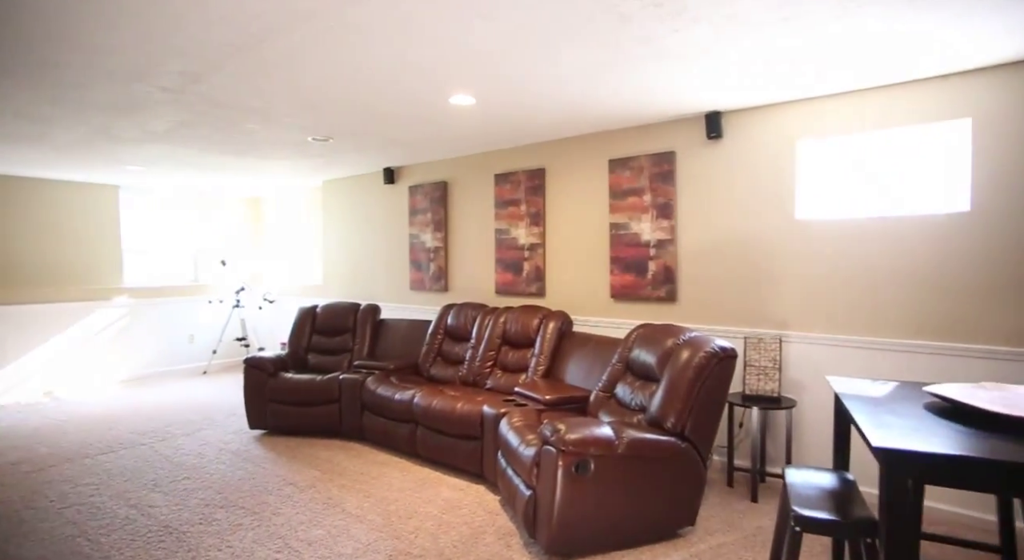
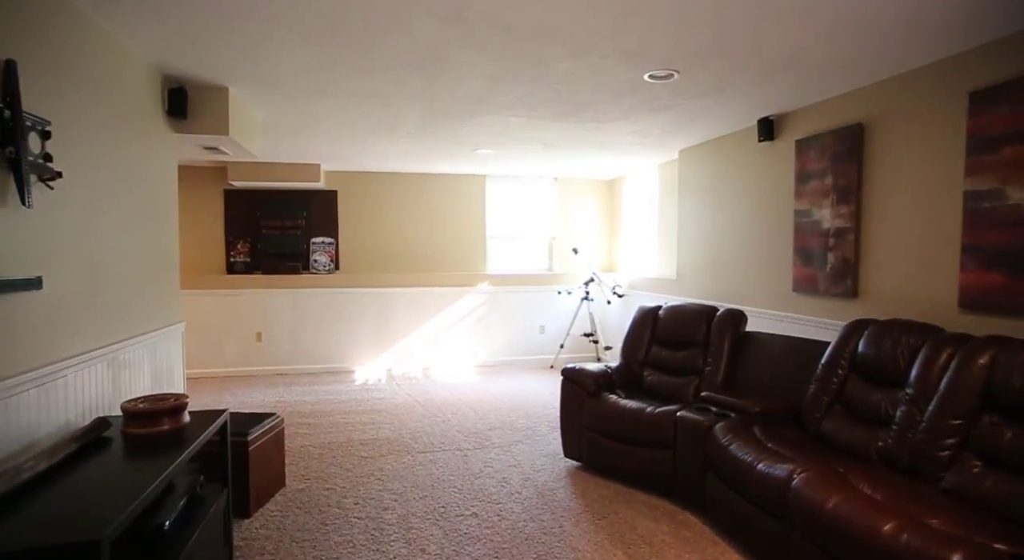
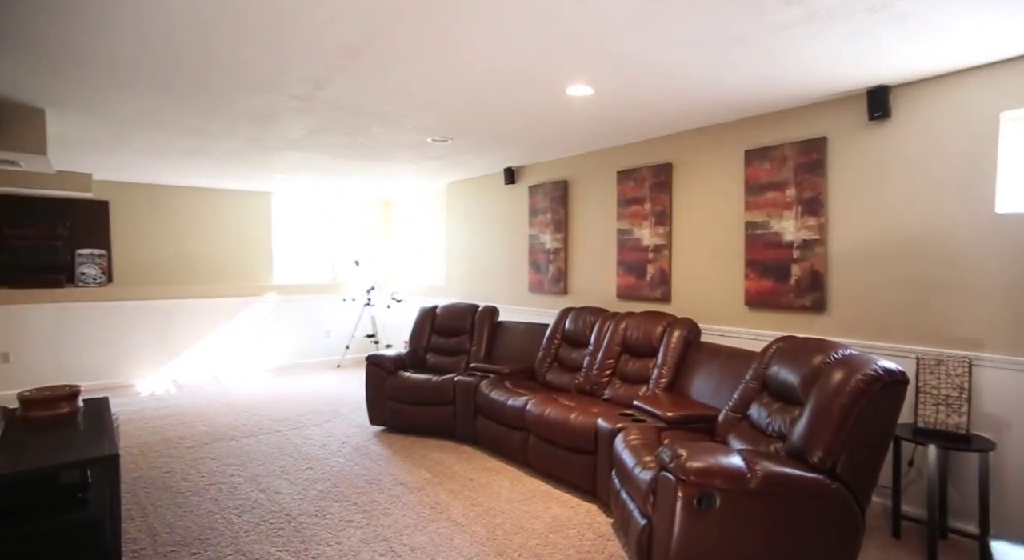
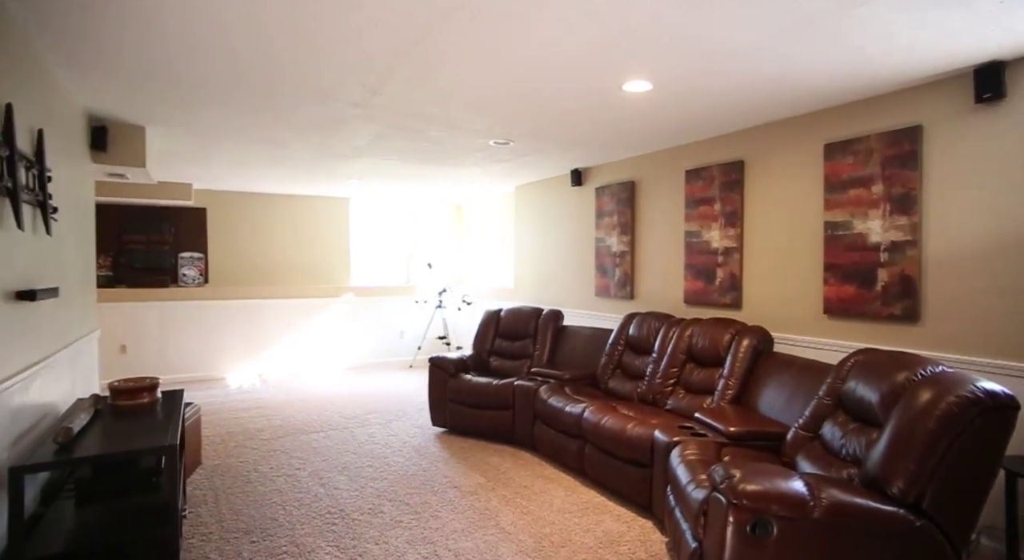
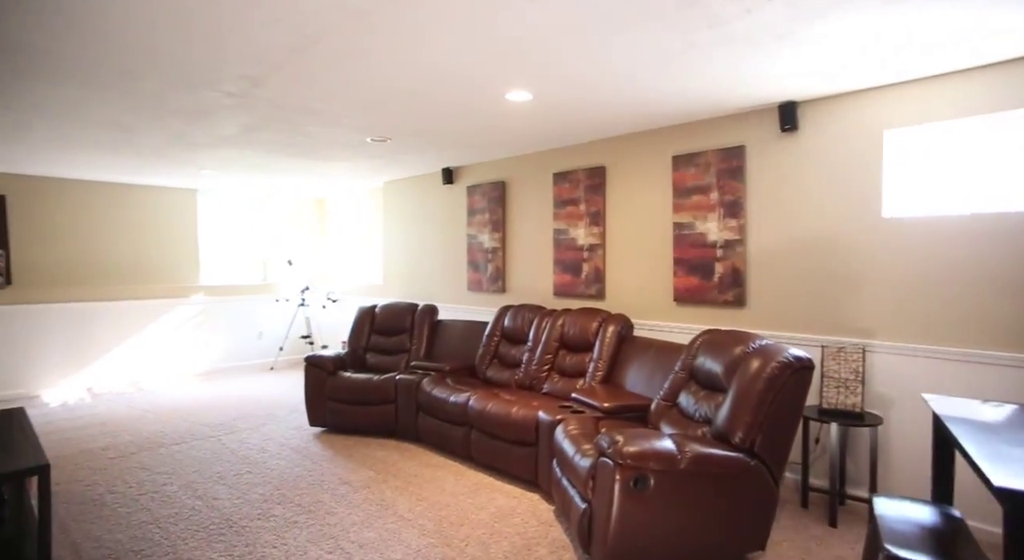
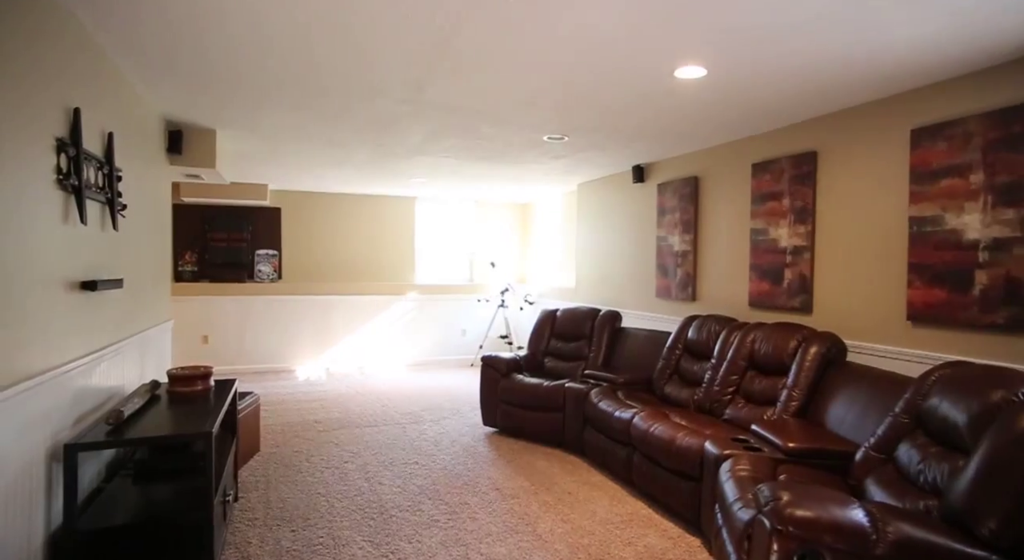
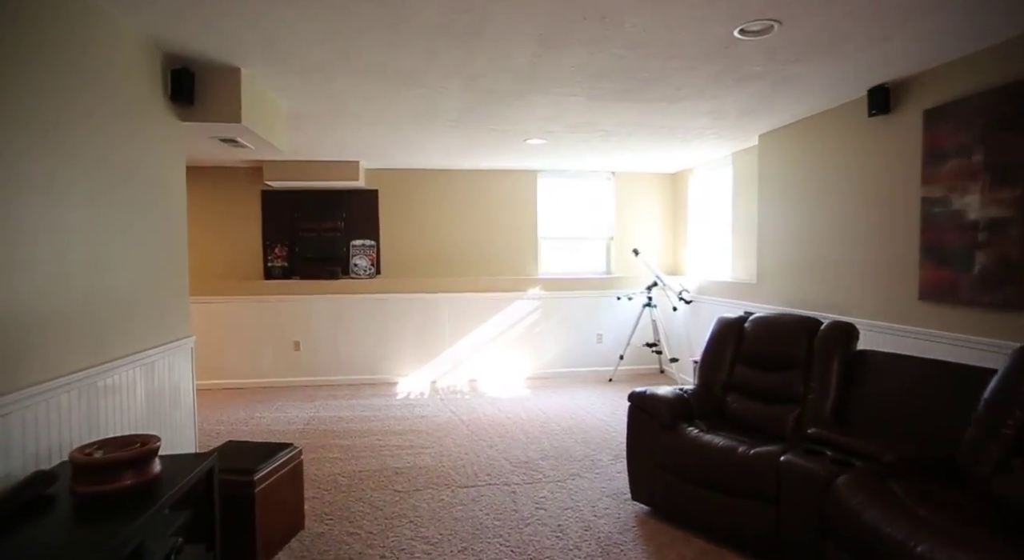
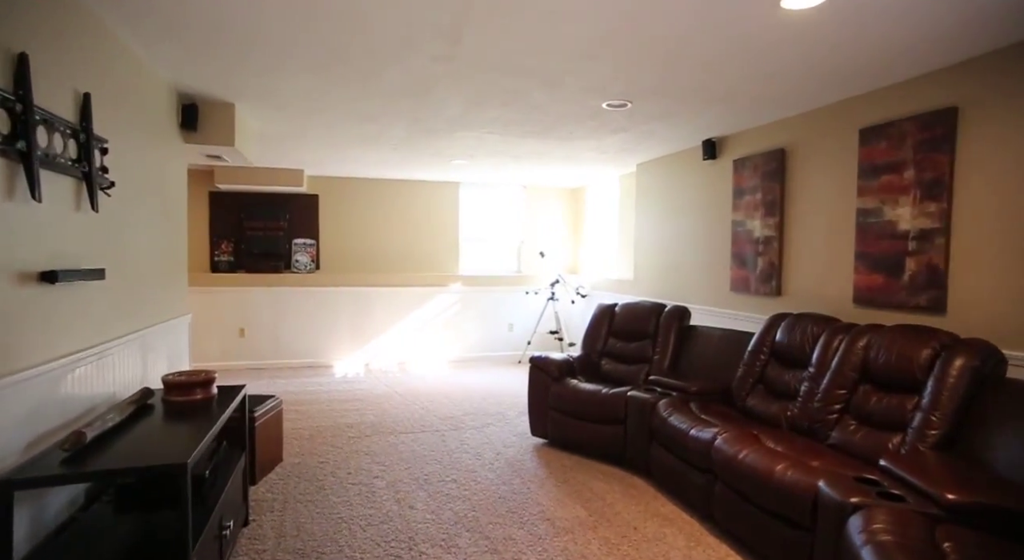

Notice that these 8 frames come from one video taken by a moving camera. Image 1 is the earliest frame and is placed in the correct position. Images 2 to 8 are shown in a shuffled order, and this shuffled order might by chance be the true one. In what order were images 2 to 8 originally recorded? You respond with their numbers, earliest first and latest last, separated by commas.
5, 3, 4, 6, 8, 2, 7
